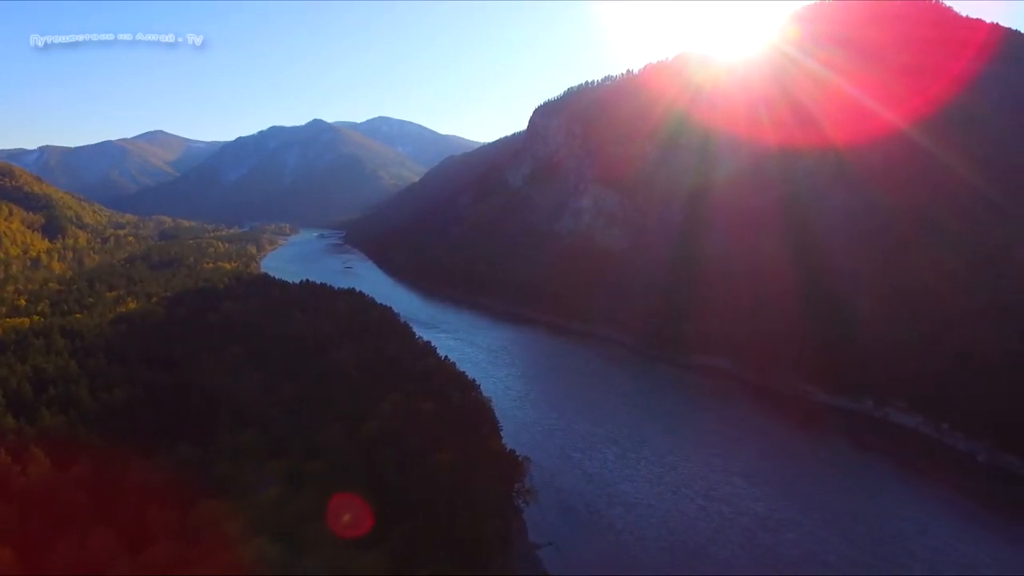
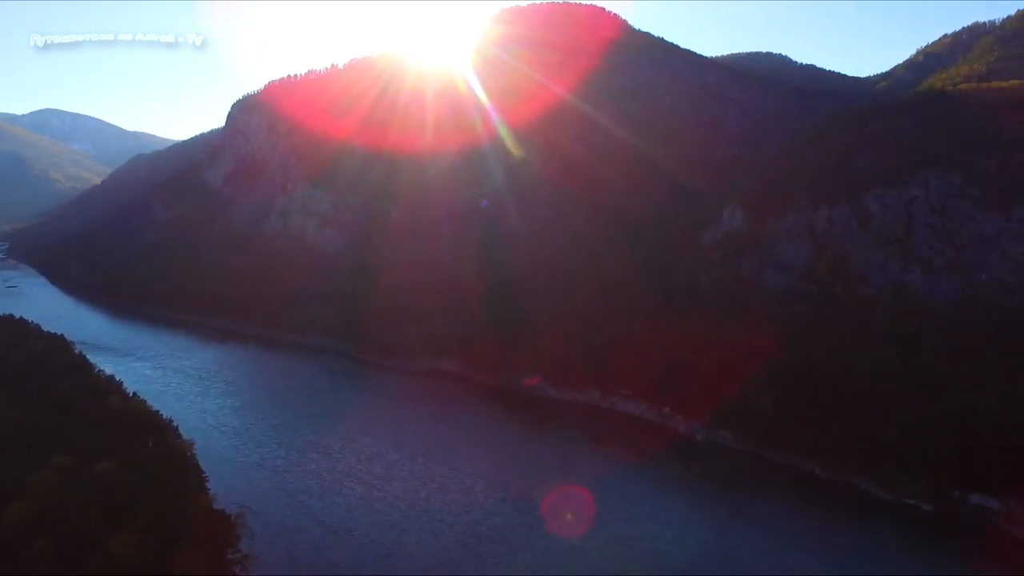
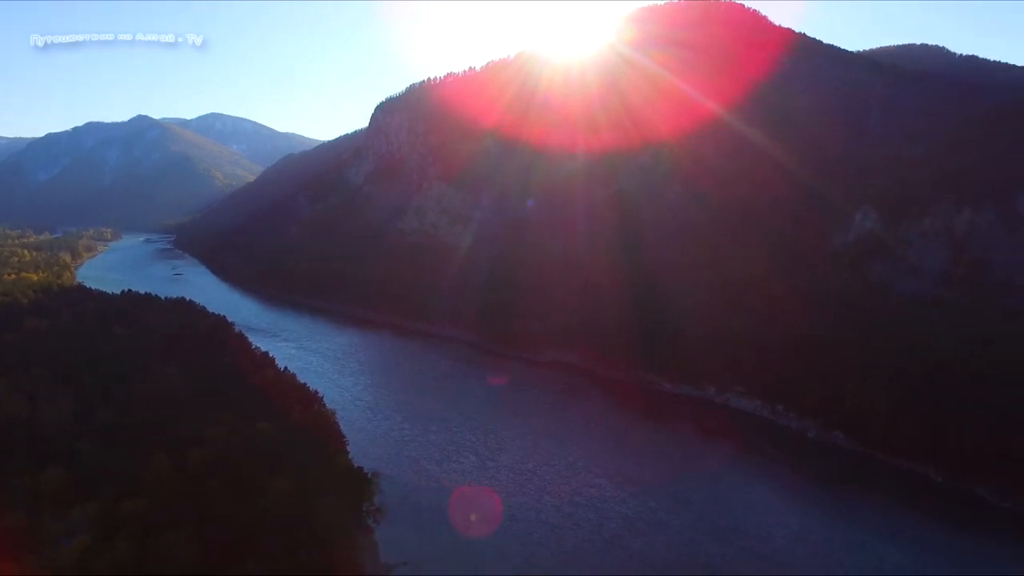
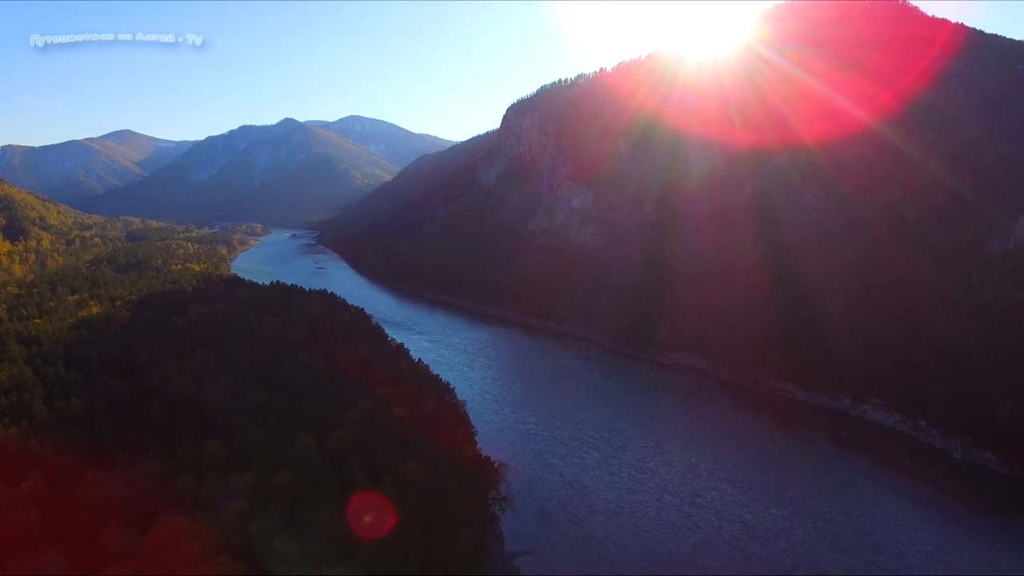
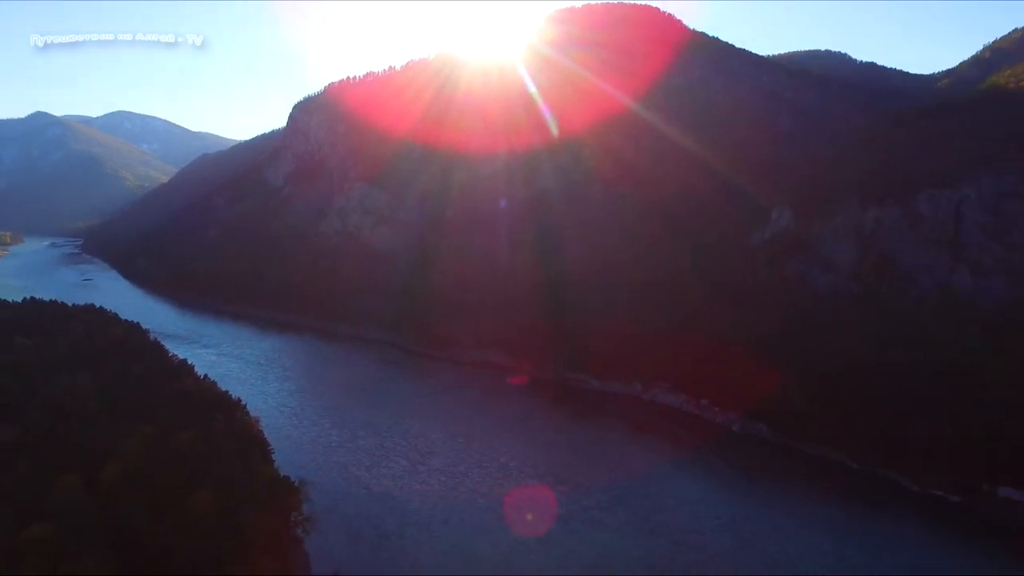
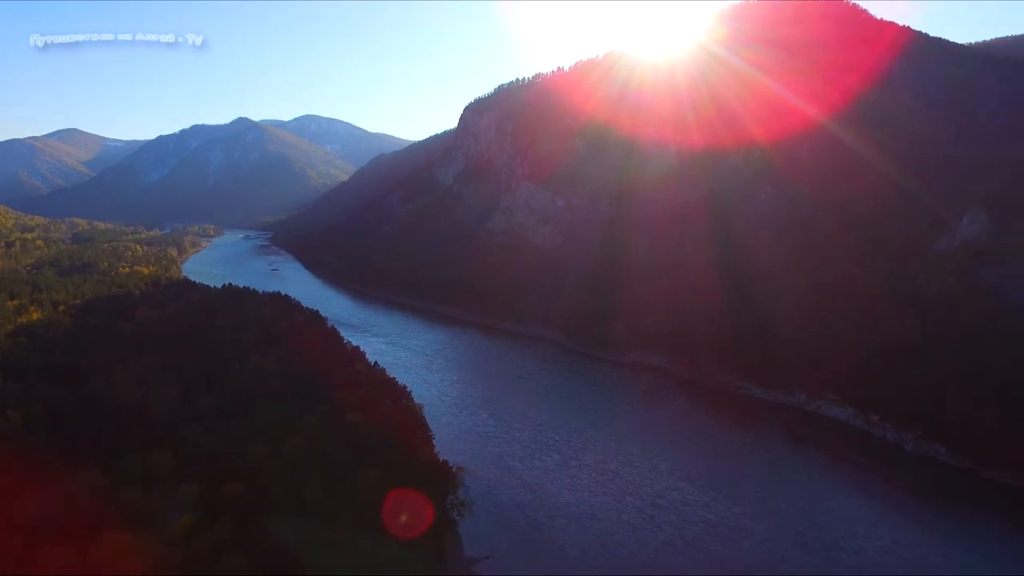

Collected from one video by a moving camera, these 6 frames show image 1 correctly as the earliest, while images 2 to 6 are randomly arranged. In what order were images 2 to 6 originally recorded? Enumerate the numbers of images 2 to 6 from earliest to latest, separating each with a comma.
4, 6, 3, 5, 2
